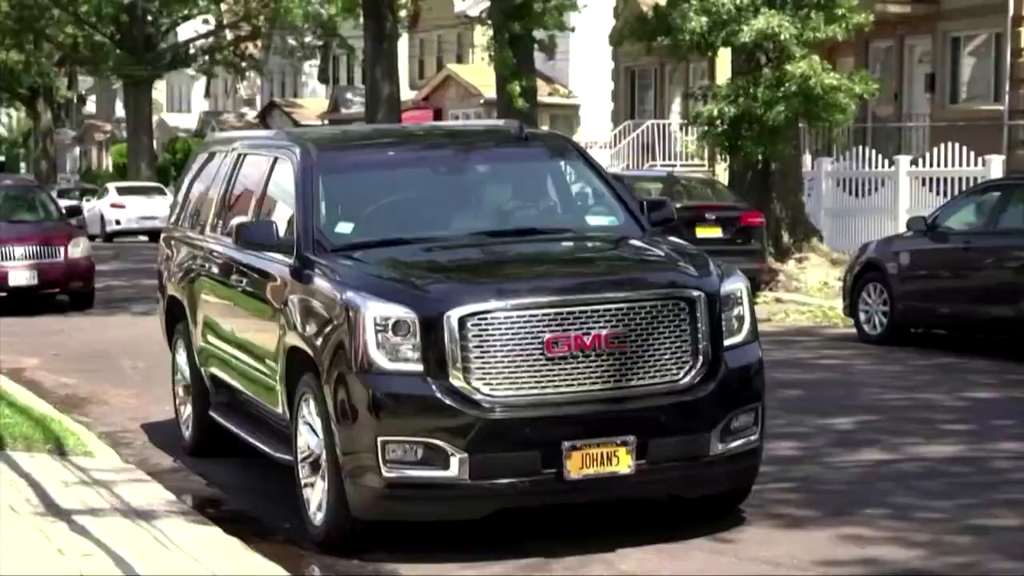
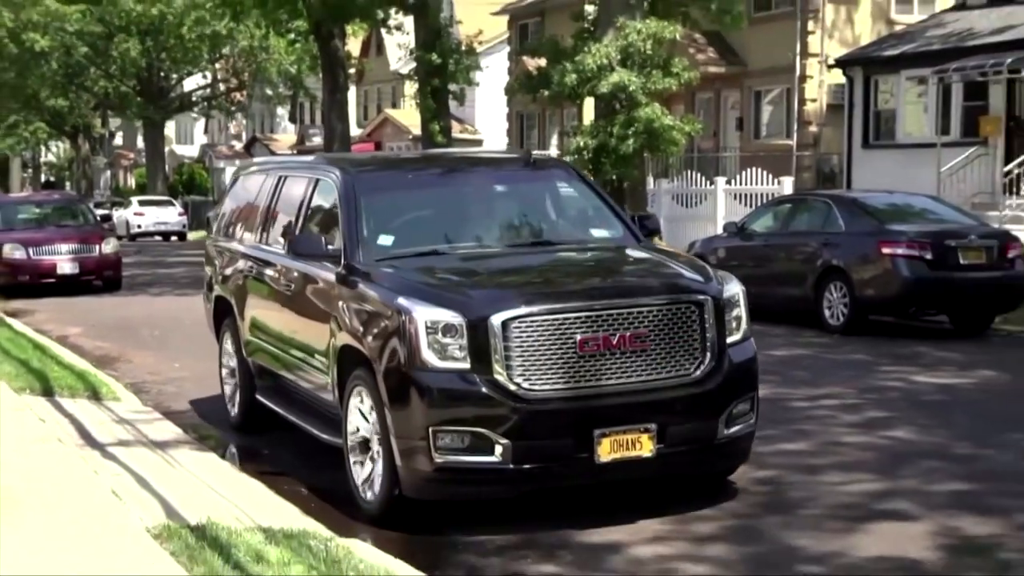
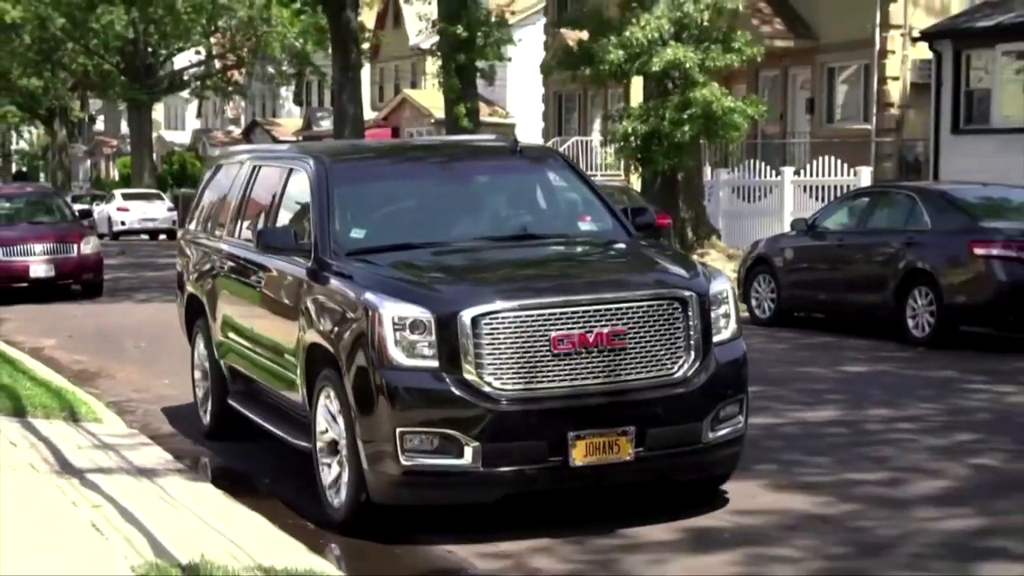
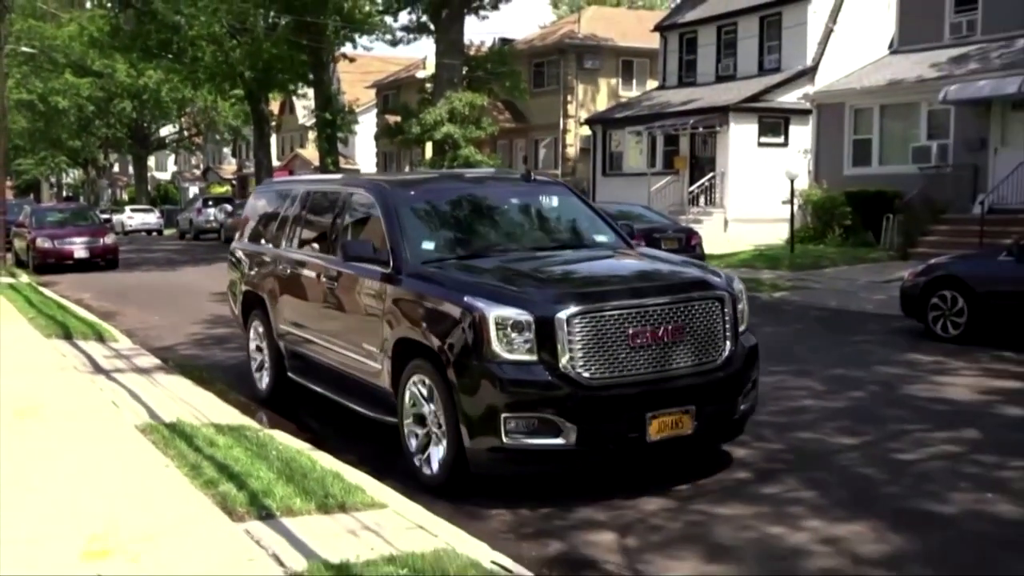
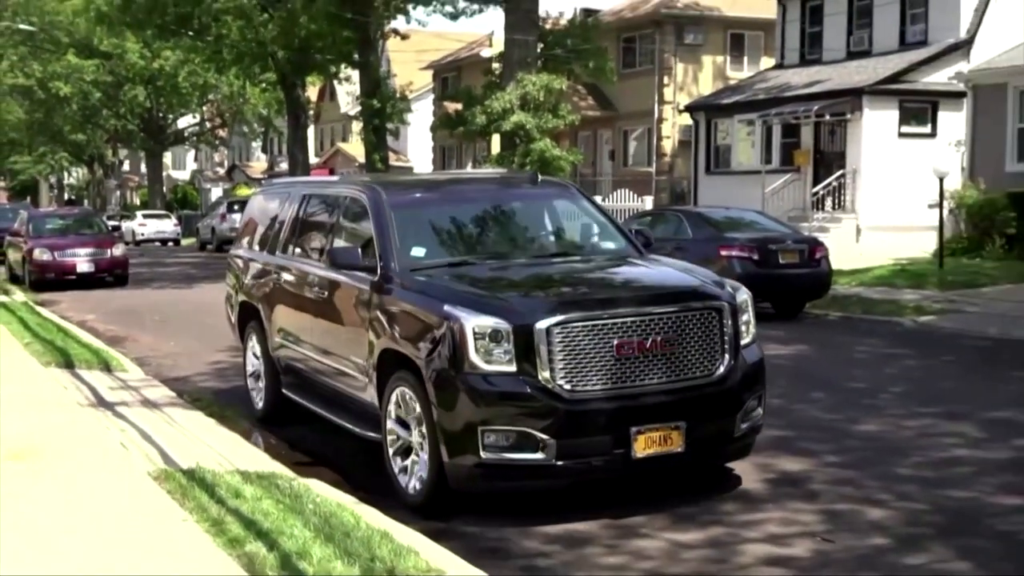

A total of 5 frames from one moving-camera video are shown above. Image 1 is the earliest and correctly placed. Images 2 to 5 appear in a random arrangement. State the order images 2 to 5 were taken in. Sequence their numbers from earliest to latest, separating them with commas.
3, 2, 5, 4
